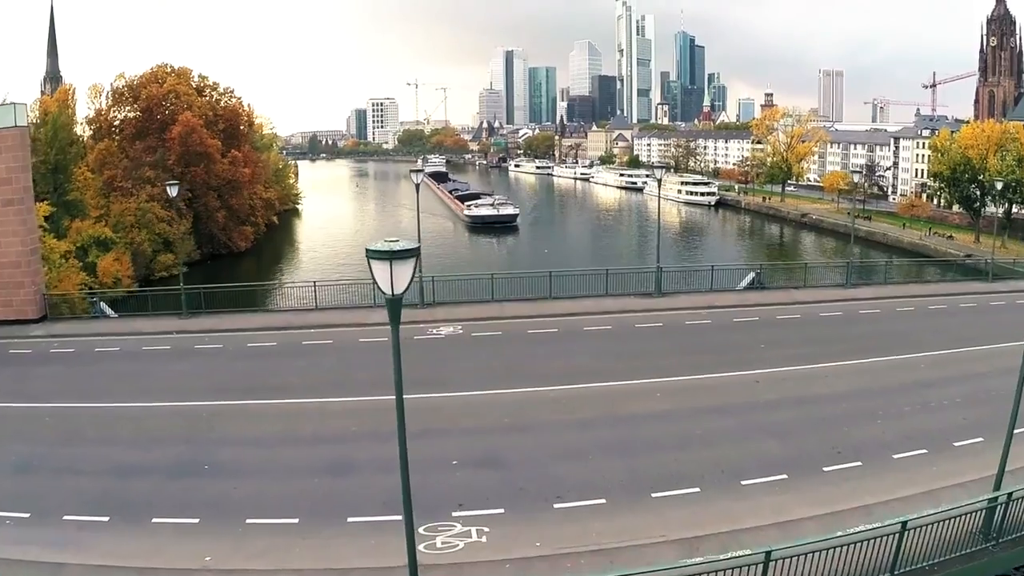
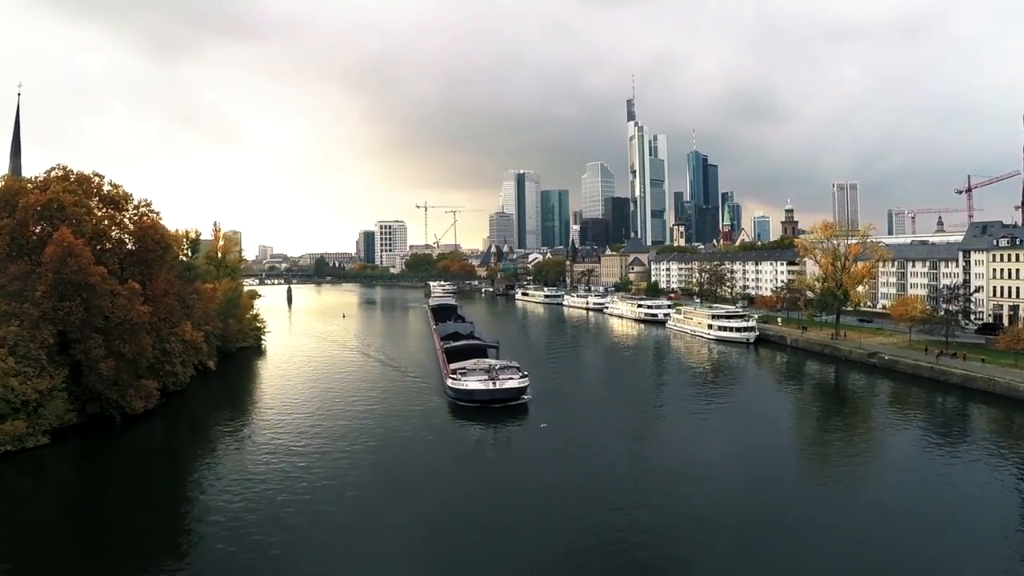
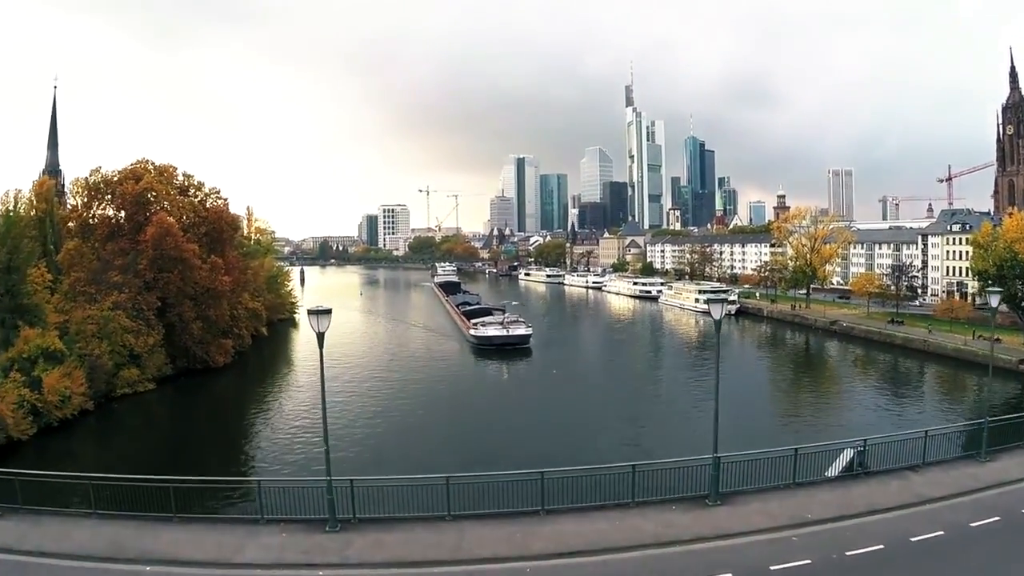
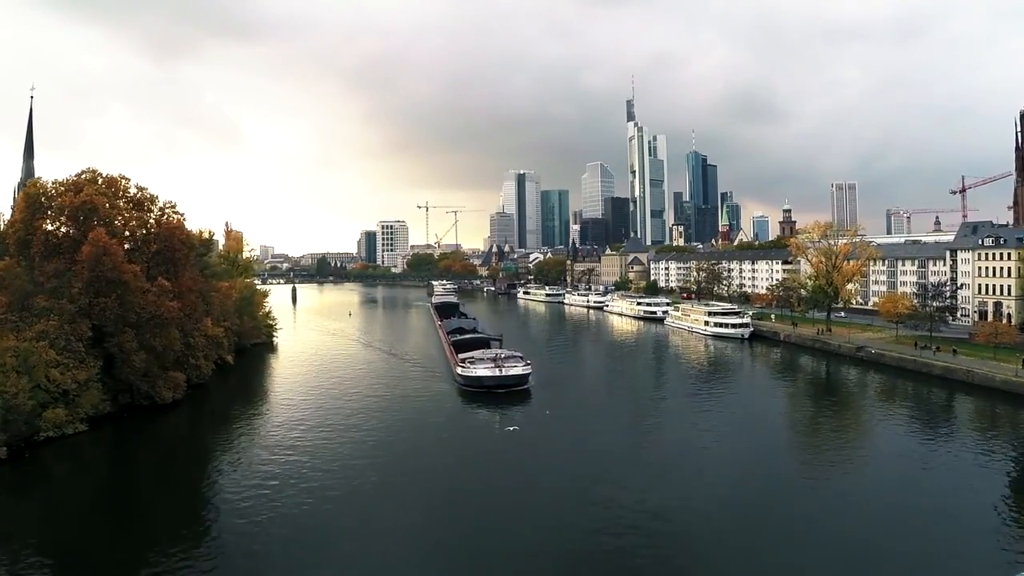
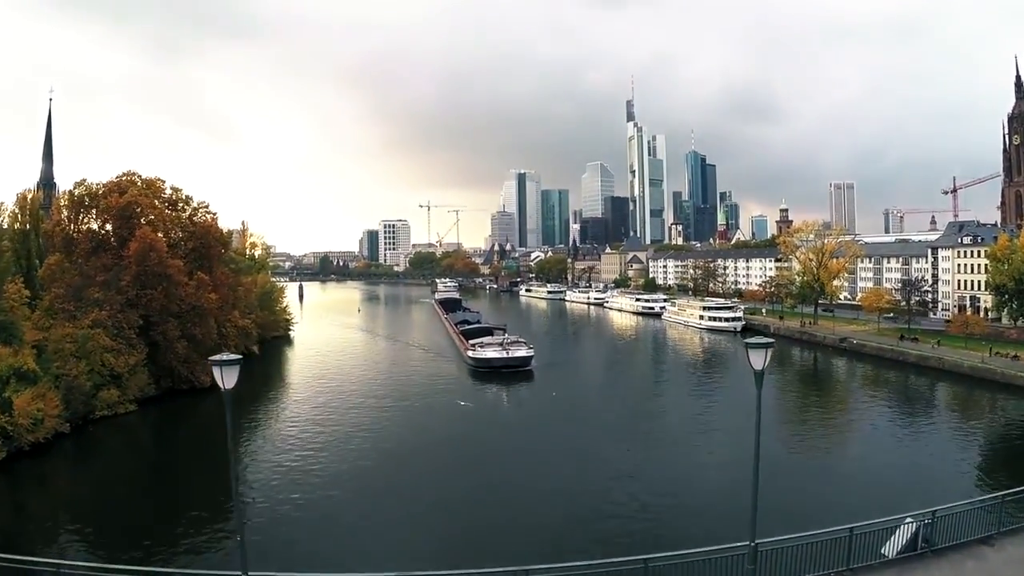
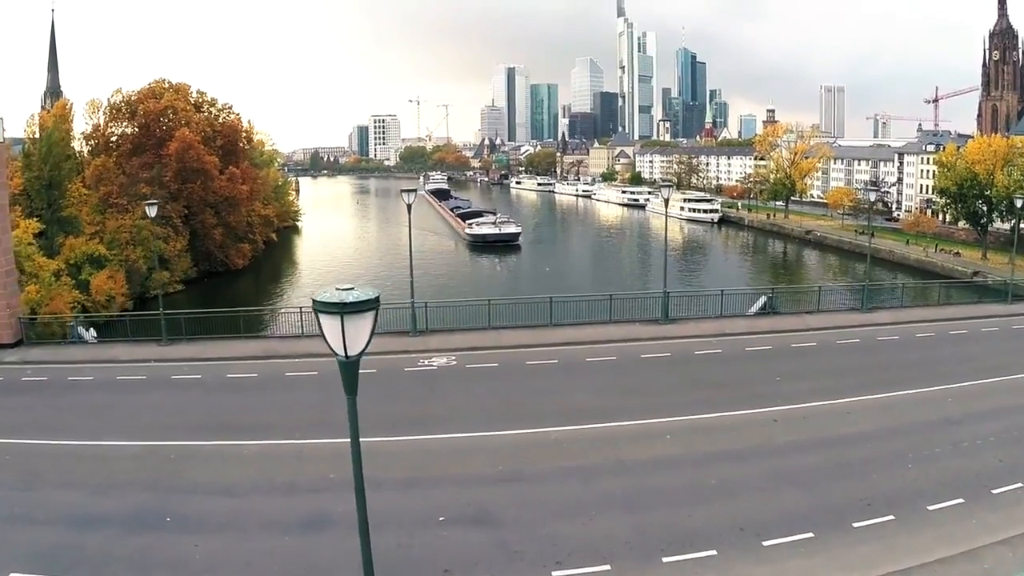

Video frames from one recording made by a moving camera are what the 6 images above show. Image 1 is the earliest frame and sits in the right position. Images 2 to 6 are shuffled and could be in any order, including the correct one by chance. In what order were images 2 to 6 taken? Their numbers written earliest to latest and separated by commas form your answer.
6, 3, 5, 4, 2
